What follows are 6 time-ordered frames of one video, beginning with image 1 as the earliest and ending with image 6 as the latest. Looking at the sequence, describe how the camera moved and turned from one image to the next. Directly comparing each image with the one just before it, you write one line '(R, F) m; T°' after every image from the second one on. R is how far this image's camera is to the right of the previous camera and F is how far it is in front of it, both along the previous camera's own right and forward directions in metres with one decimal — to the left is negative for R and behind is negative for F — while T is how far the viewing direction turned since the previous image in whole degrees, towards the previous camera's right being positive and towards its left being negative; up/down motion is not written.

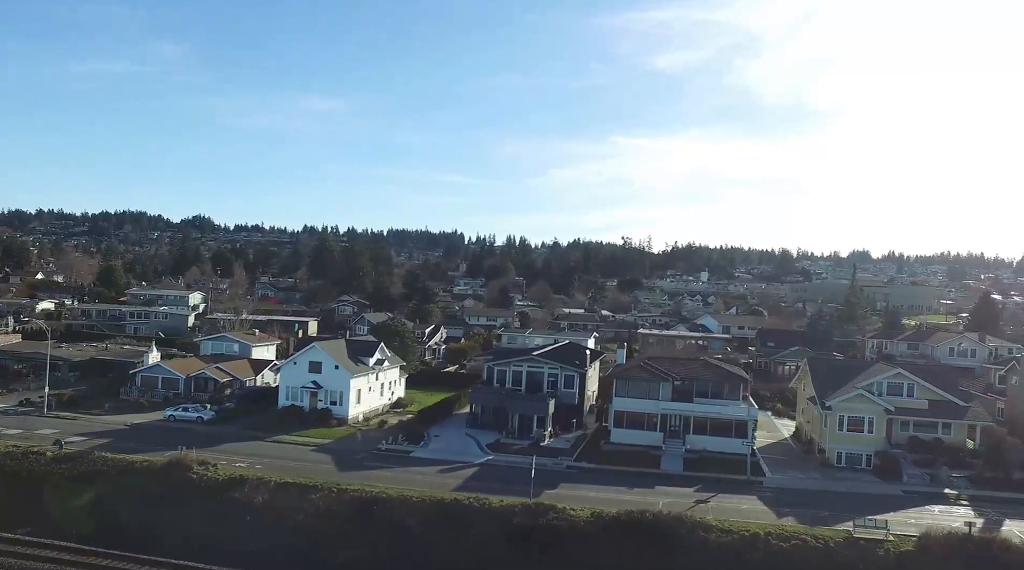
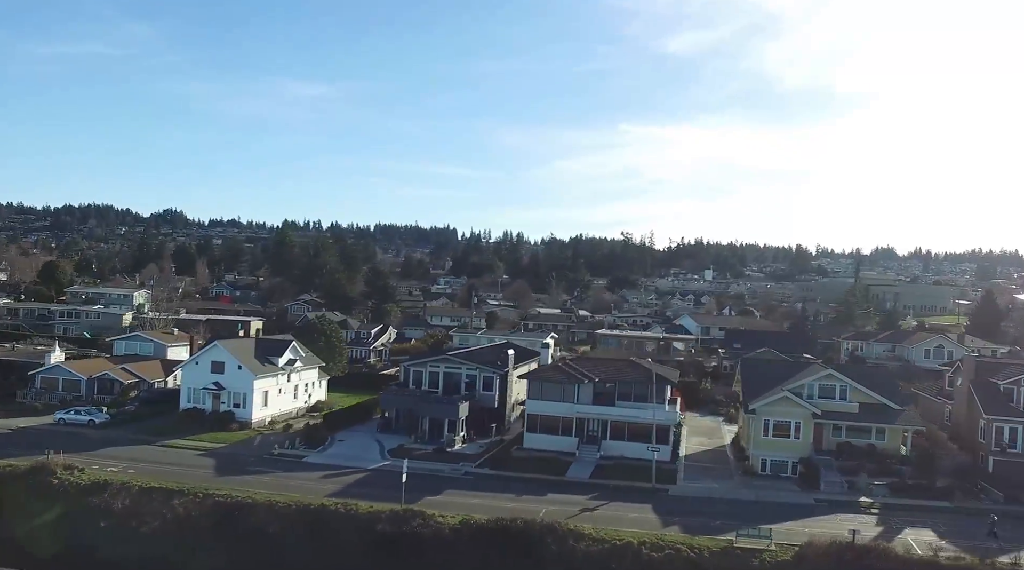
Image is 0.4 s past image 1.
(+5.3, +0.9) m; -1°
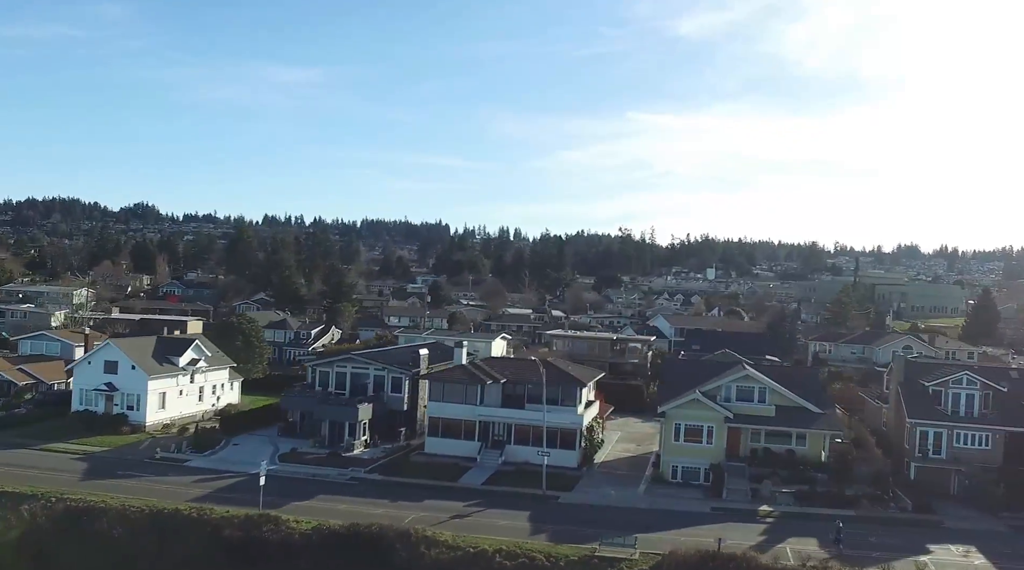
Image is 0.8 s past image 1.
(+5.6, +0.7) m; -1°
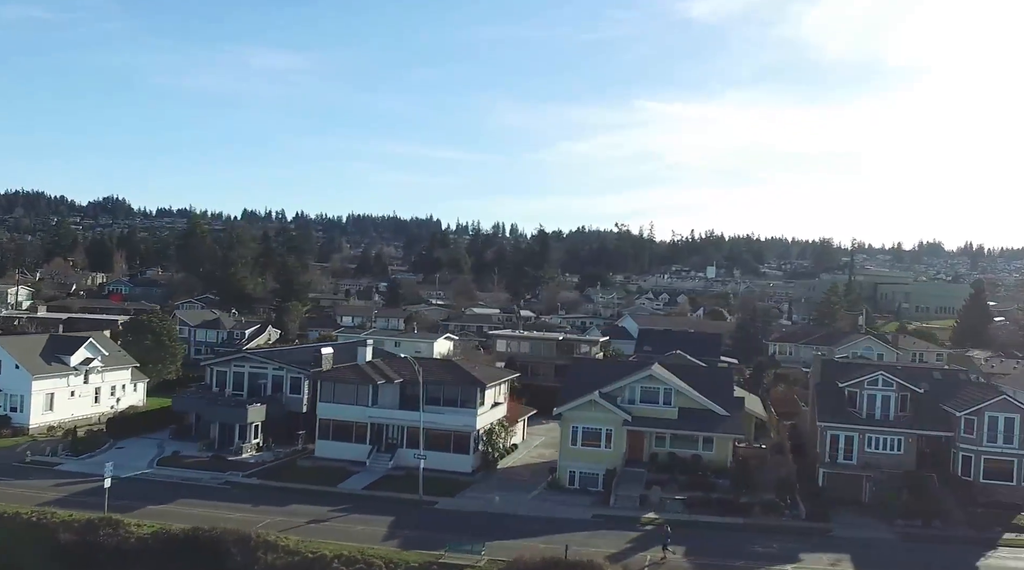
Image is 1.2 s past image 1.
(+5.9, +0.5) m; -1°
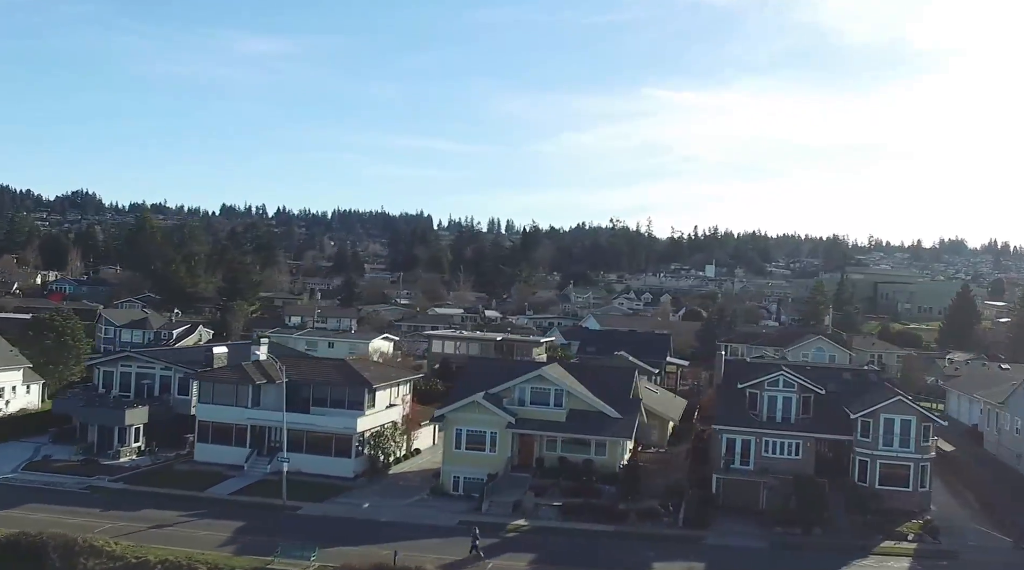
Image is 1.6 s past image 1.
(+6.4, +0.4) m; -1°
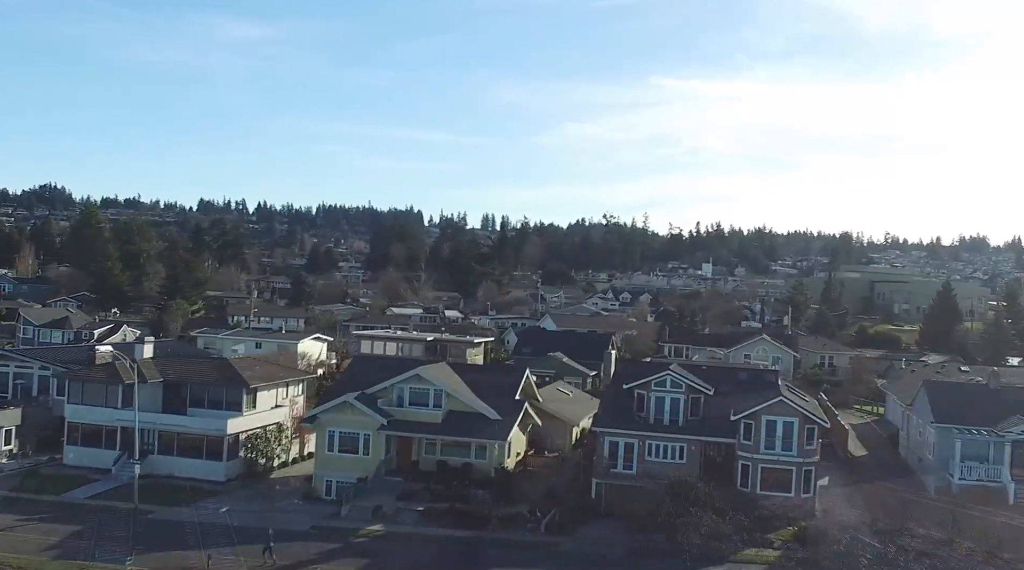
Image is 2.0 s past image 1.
(+6.9, +0.2) m; -1°
